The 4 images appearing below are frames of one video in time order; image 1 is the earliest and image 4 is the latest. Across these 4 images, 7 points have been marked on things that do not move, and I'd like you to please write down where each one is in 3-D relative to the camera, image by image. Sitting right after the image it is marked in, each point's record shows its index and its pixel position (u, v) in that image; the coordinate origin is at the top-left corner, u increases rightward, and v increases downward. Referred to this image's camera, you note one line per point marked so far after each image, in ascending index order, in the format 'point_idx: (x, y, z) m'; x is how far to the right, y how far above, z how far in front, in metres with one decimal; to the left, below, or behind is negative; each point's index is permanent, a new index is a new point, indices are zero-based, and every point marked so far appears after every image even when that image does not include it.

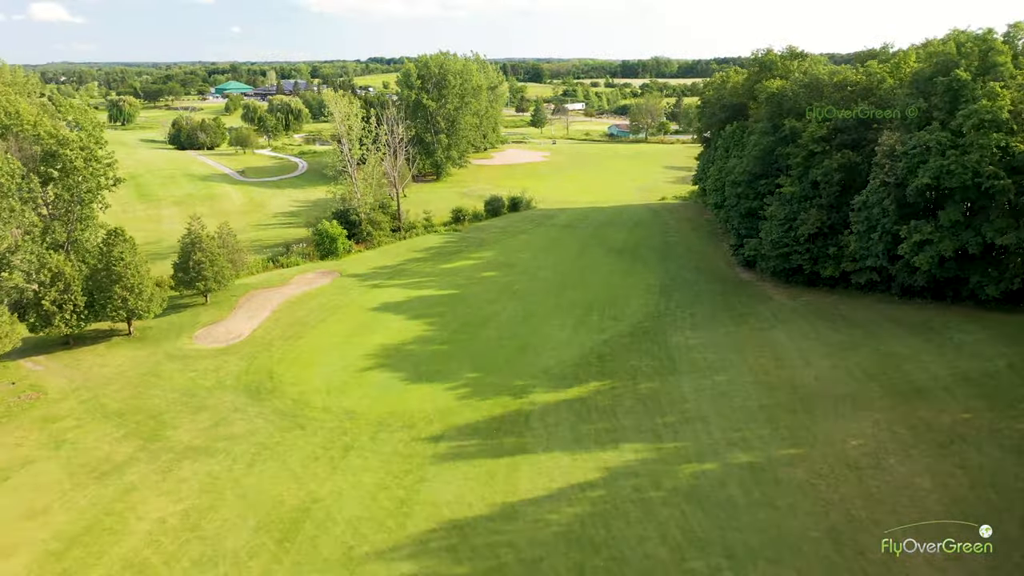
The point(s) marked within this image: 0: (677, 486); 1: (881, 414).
0: (+3.2, -3.9, +15.7) m
1: (+8.5, -2.9, +18.7) m
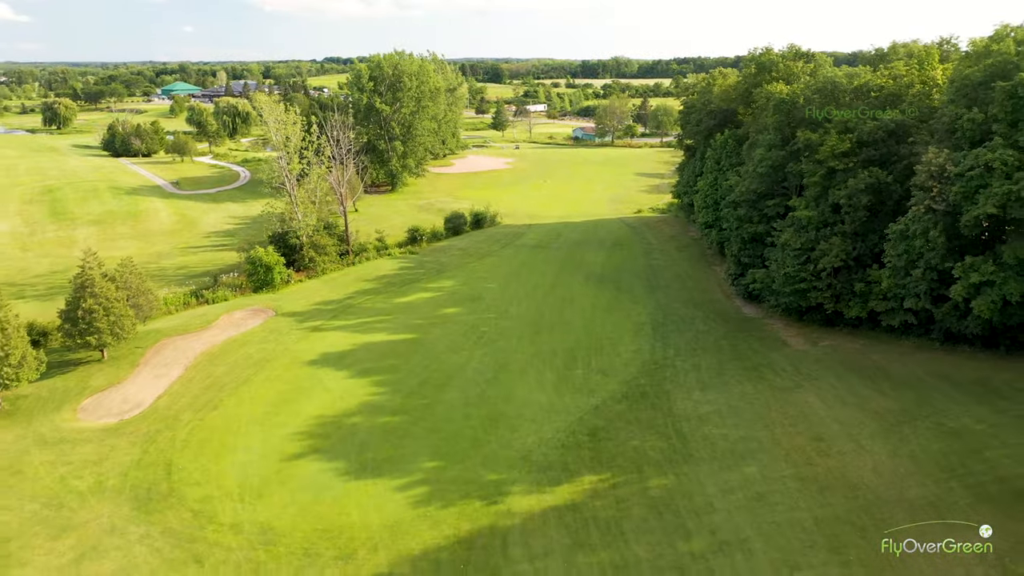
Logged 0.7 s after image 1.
0: (+2.9, -5.3, +10.7) m
1: (+8.1, -4.3, +13.9) m
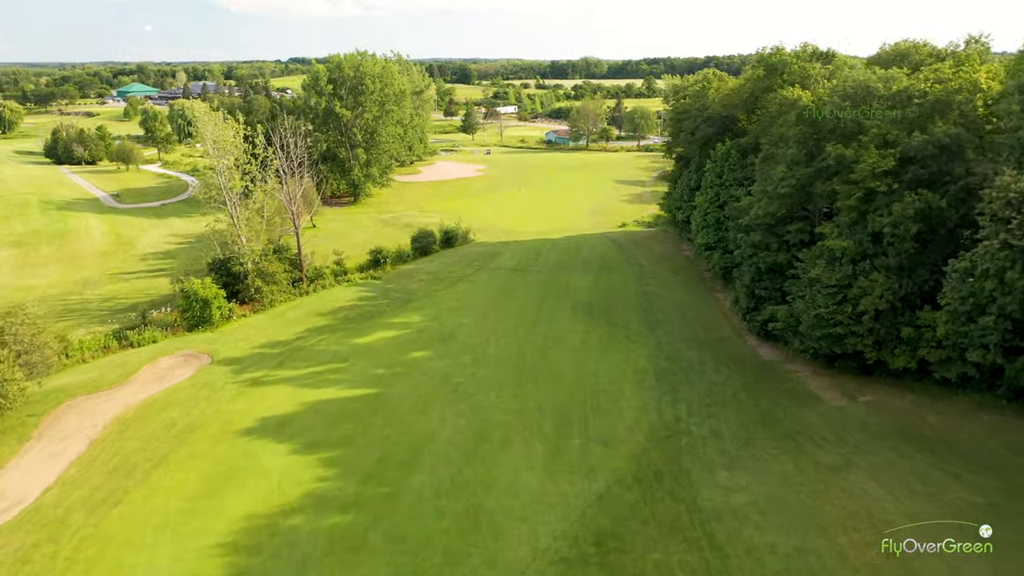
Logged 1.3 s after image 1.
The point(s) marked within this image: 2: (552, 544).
0: (+3.0, -6.5, +6.4) m
1: (+8.0, -5.5, +9.8) m
2: (+0.8, -4.9, +15.4) m
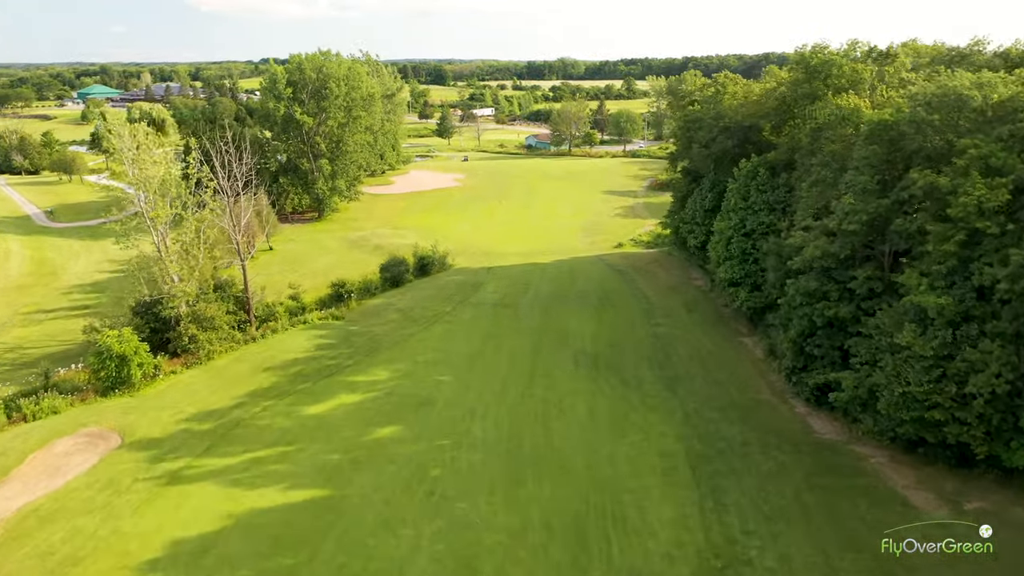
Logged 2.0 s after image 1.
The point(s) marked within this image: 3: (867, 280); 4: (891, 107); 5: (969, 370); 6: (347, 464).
0: (+3.4, -8.0, +1.2) m
1: (+8.3, -6.9, +4.7) m
2: (+0.9, -6.4, +10.1) m
3: (+8.2, +0.2, +18.7) m
4: (+9.2, +4.5, +19.8) m
5: (+9.0, -1.6, +15.7) m
6: (-3.9, -4.2, +19.3) m
